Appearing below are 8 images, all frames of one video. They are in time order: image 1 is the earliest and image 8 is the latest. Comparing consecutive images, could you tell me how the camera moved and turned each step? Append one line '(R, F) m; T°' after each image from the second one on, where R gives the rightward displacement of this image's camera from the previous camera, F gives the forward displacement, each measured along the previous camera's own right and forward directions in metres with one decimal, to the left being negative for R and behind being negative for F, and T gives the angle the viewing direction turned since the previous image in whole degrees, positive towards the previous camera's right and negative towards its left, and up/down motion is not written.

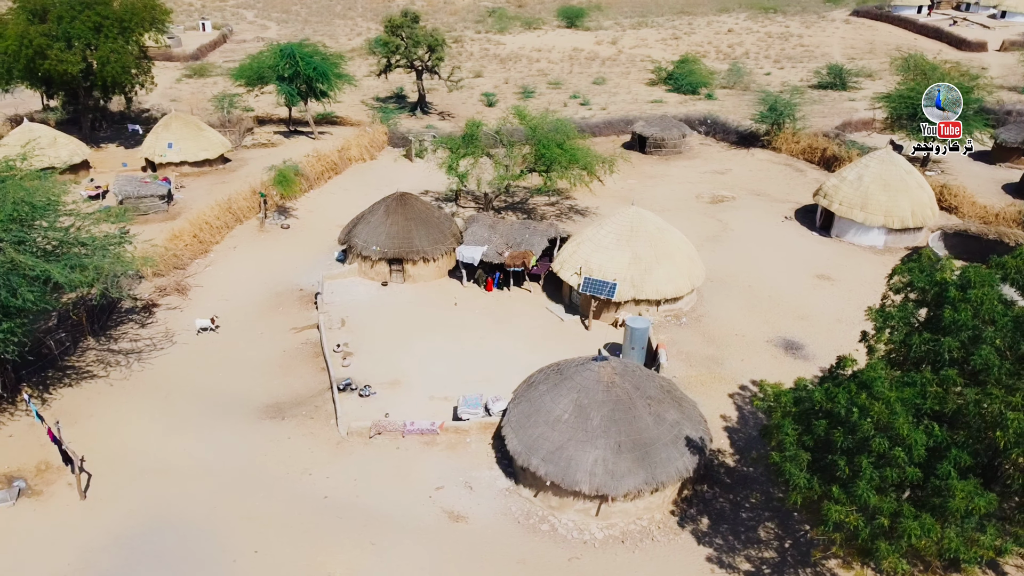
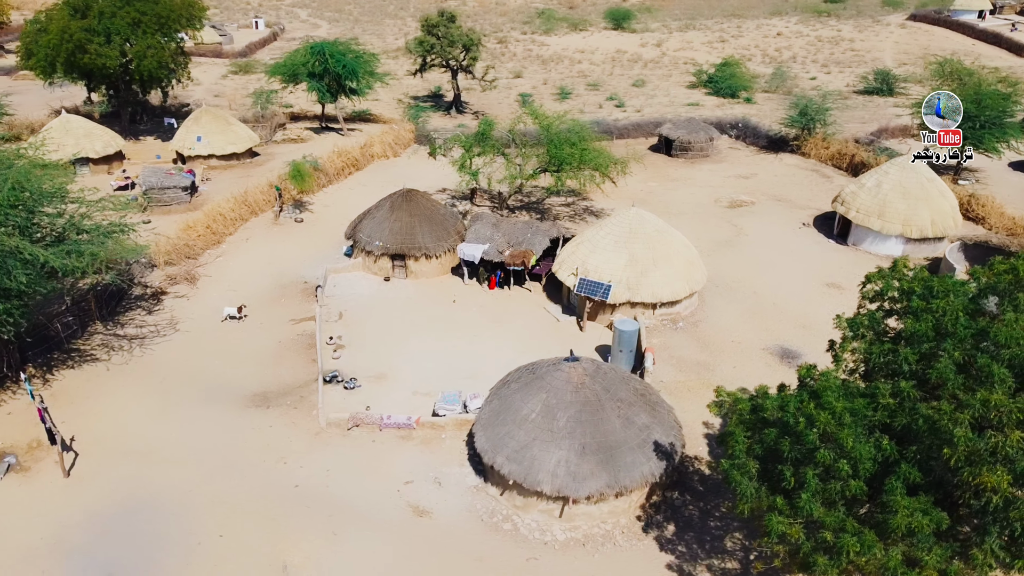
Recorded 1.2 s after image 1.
(+1.8, +0.1) m; -4°
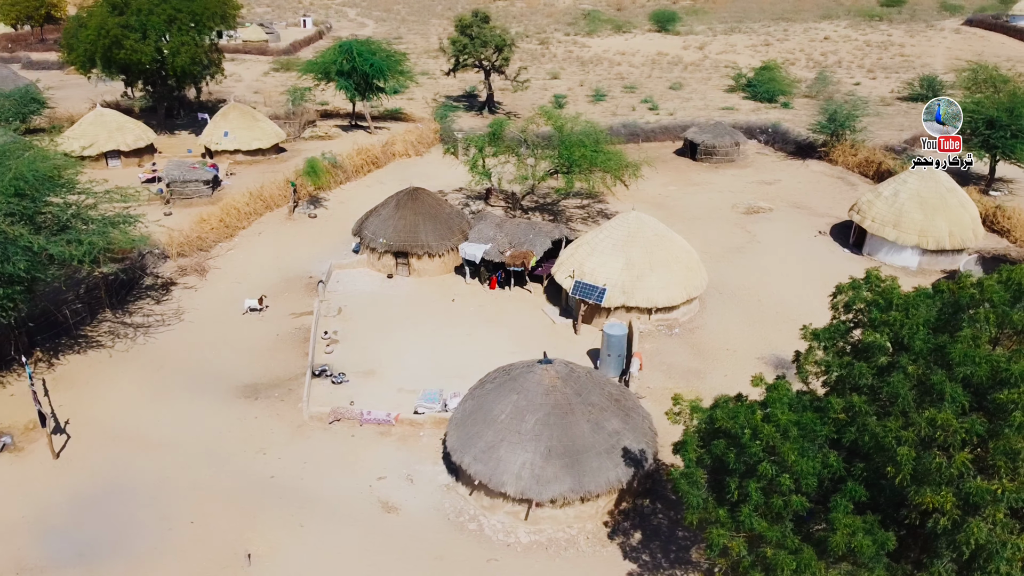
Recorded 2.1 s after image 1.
(+1.7, +0.1) m; -3°
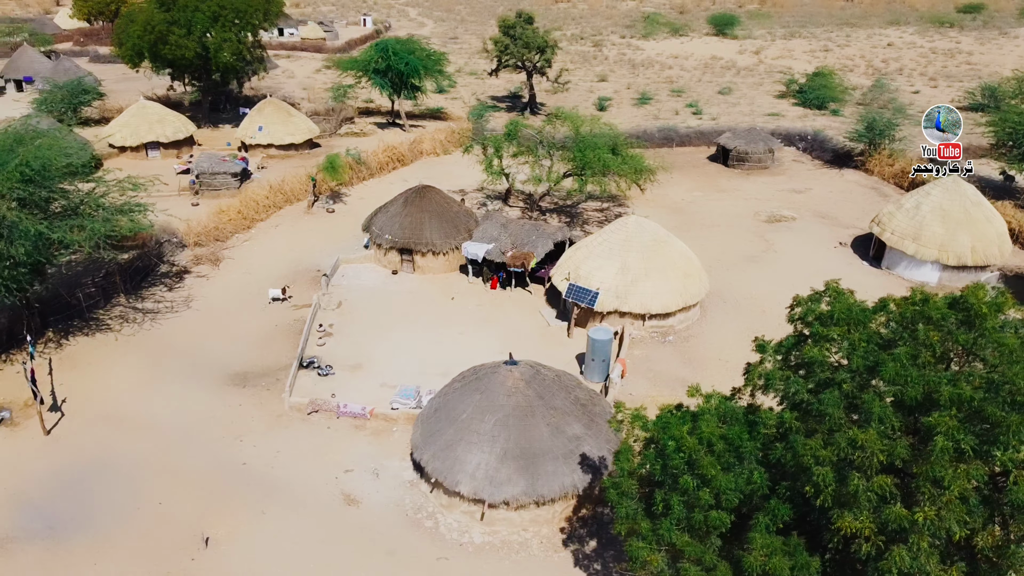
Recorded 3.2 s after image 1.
(+2.1, +0.2) m; -4°
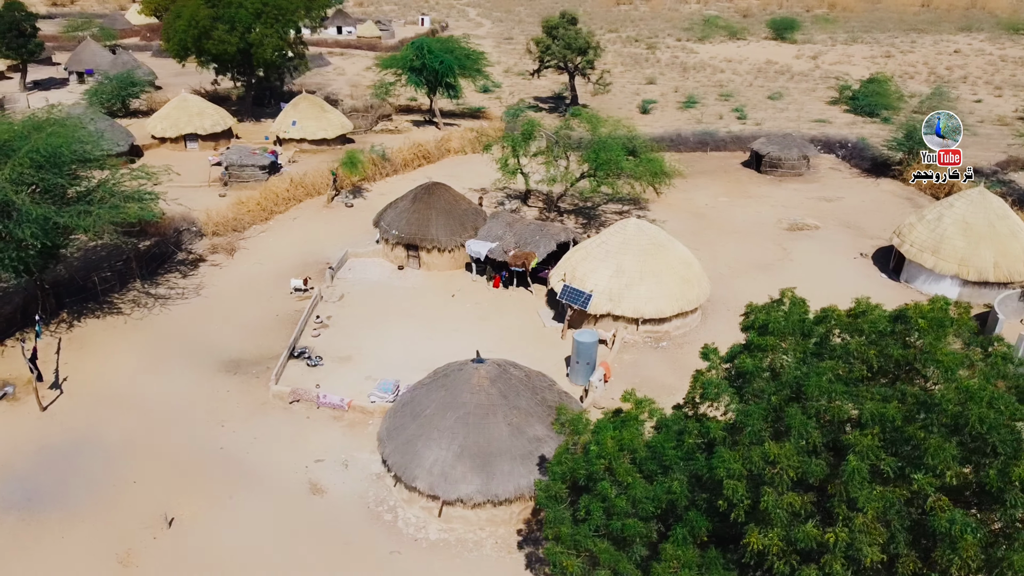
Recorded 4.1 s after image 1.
(+2.1, +0.2) m; -4°
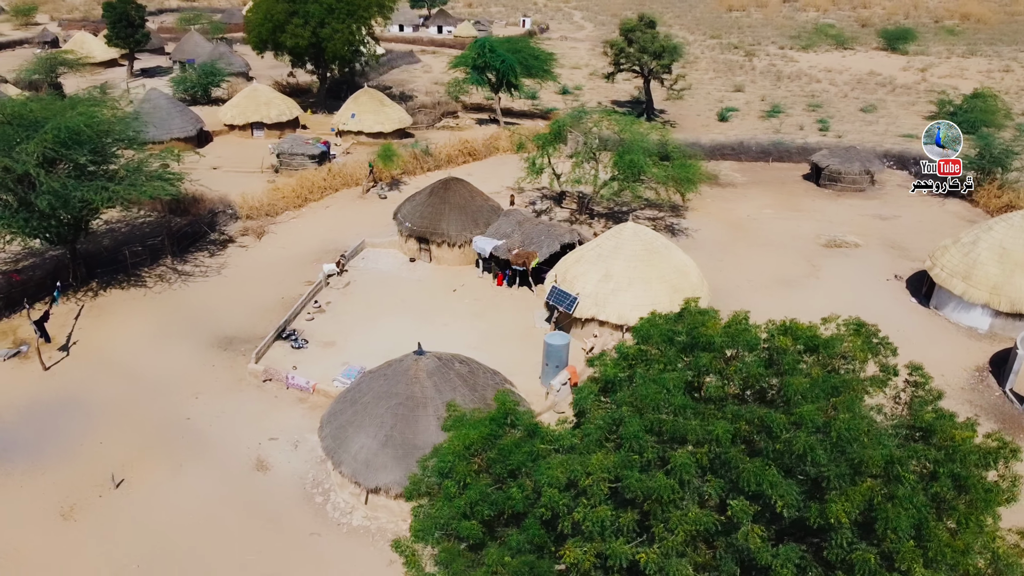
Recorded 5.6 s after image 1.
(+3.7, +0.4) m; -8°
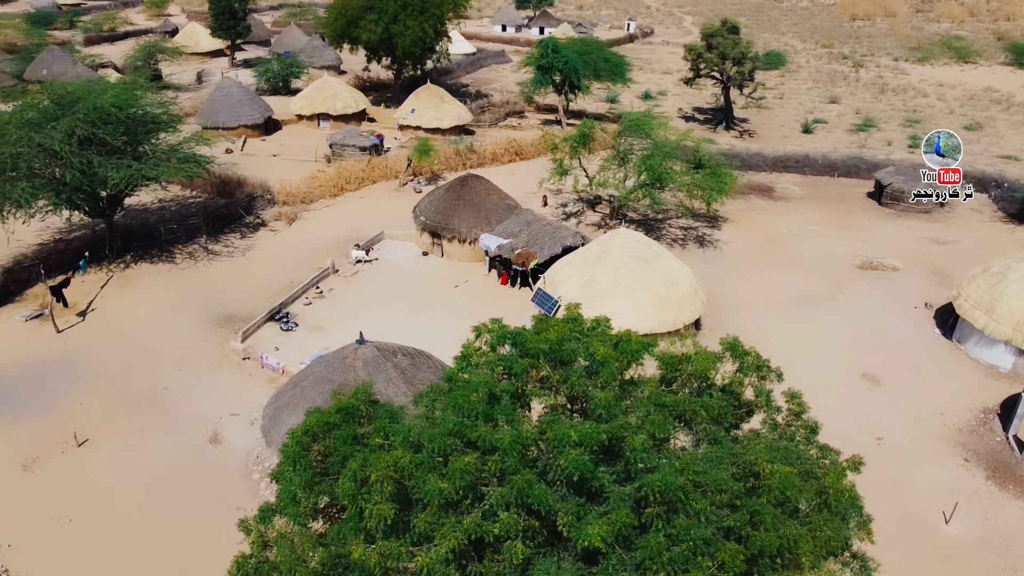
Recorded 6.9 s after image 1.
(+3.8, +0.5) m; -8°
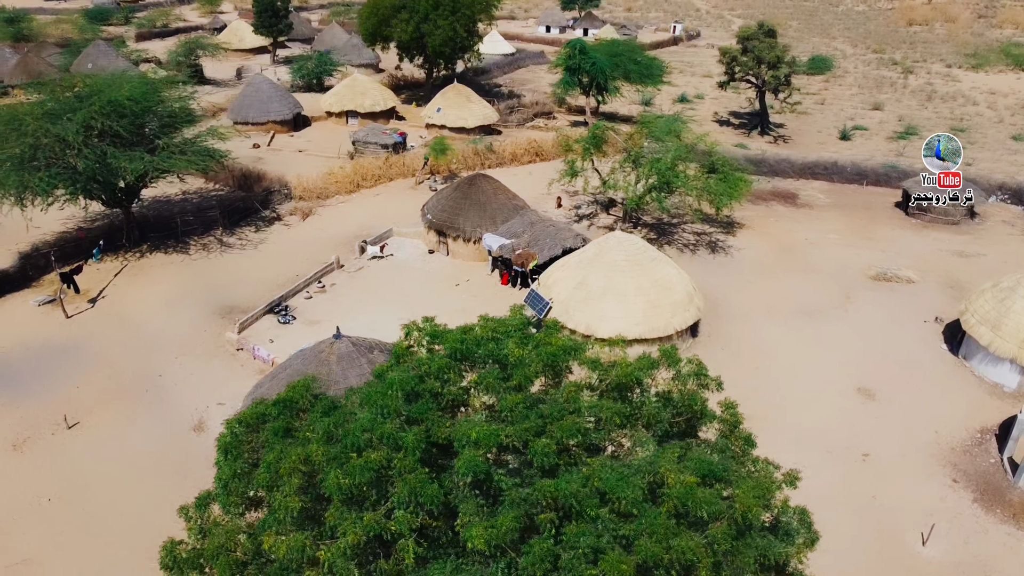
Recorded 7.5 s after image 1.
(+1.6, +0.1) m; -3°
